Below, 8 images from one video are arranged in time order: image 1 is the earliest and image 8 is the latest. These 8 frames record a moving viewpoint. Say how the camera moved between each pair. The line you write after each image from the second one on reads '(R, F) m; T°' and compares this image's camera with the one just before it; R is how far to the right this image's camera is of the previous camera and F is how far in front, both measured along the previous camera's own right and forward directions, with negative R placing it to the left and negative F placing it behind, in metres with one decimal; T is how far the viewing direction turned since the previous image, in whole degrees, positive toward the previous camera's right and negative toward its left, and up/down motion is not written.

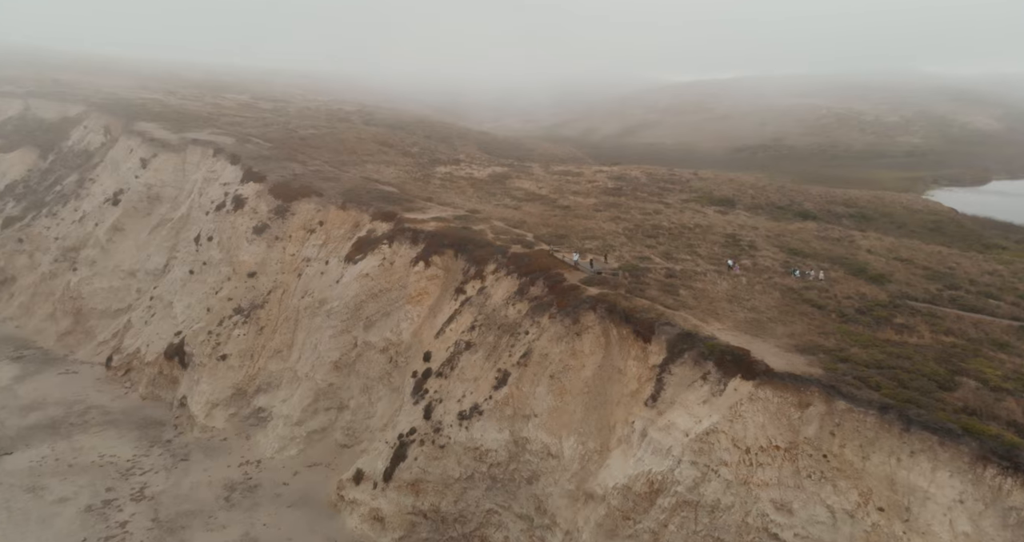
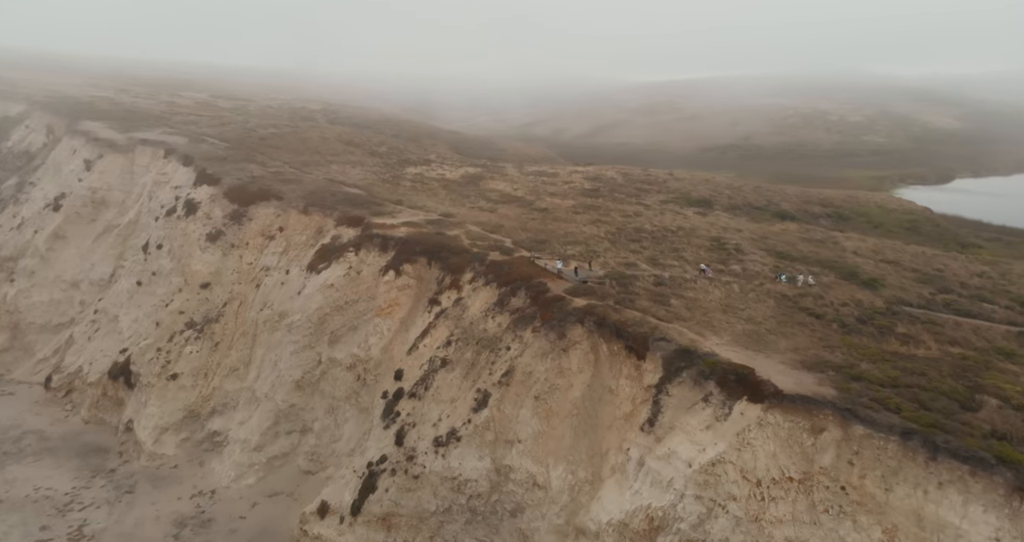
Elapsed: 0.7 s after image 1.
(-0.4, +2.8) m; +2°
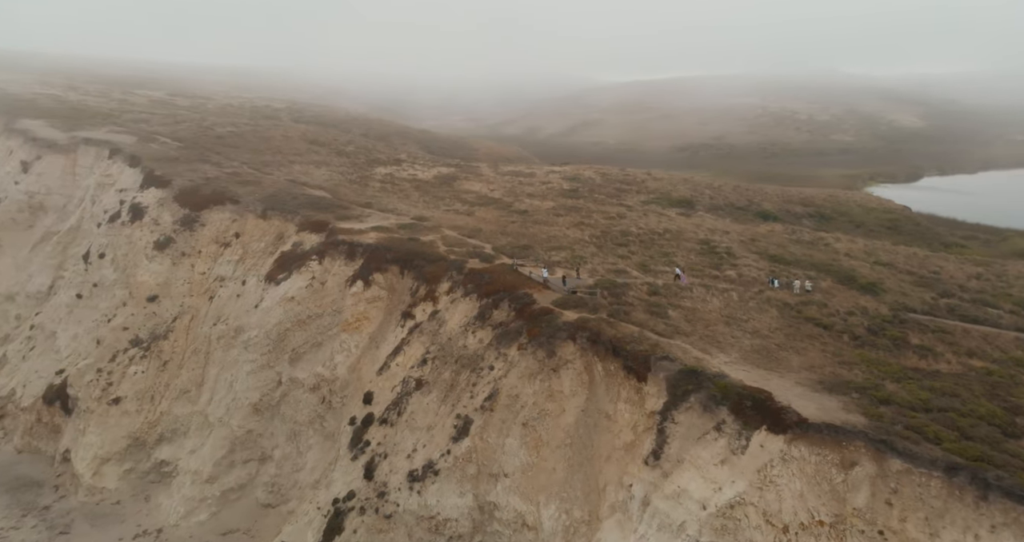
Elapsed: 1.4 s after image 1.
(-0.4, +3.2) m; +2°
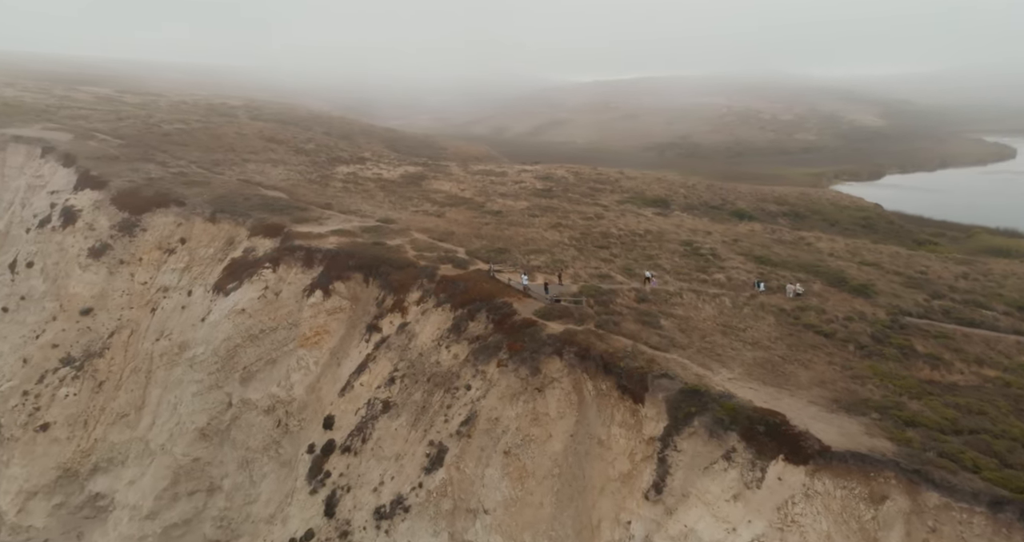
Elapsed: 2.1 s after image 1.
(-0.3, +2.8) m; +3°
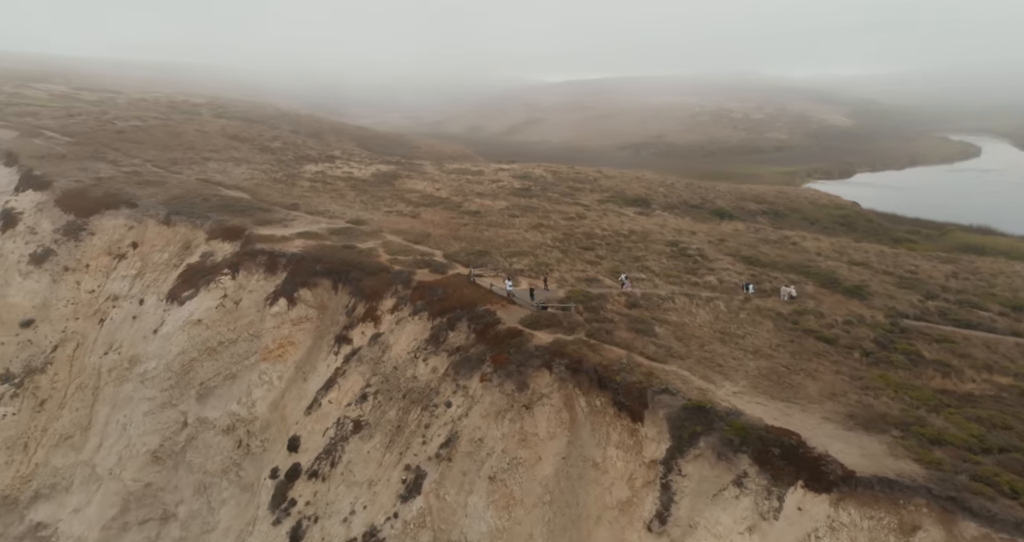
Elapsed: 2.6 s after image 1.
(-0.3, +2.1) m; +2°
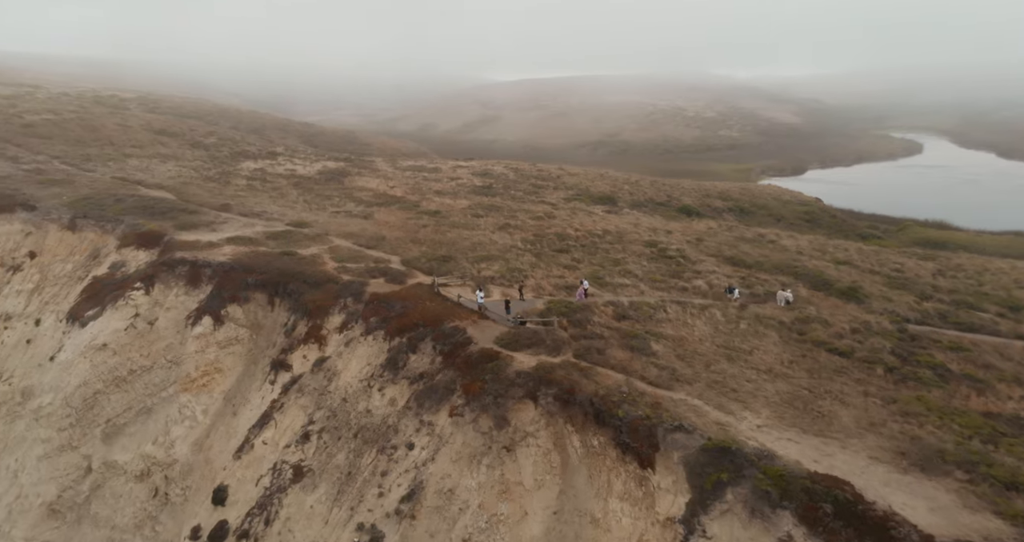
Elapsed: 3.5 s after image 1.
(-0.5, +3.9) m; +4°
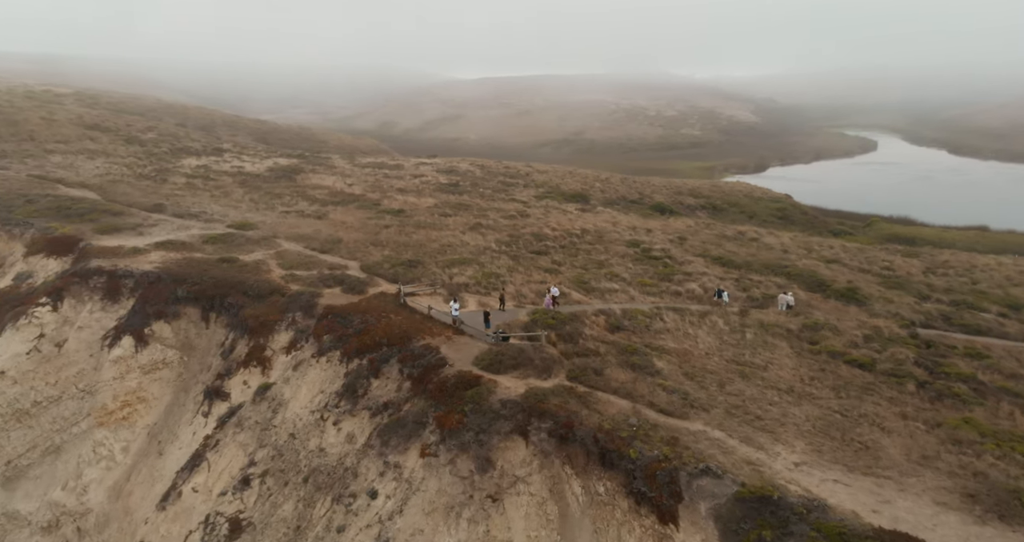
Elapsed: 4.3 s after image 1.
(-0.4, +3.2) m; +3°
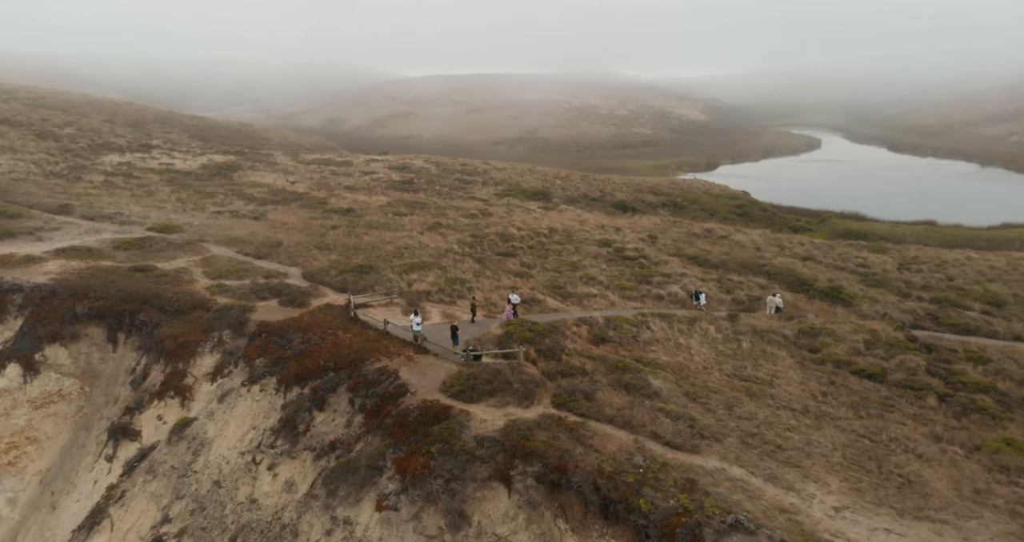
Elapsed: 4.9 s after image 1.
(-0.4, +2.8) m; +4°
